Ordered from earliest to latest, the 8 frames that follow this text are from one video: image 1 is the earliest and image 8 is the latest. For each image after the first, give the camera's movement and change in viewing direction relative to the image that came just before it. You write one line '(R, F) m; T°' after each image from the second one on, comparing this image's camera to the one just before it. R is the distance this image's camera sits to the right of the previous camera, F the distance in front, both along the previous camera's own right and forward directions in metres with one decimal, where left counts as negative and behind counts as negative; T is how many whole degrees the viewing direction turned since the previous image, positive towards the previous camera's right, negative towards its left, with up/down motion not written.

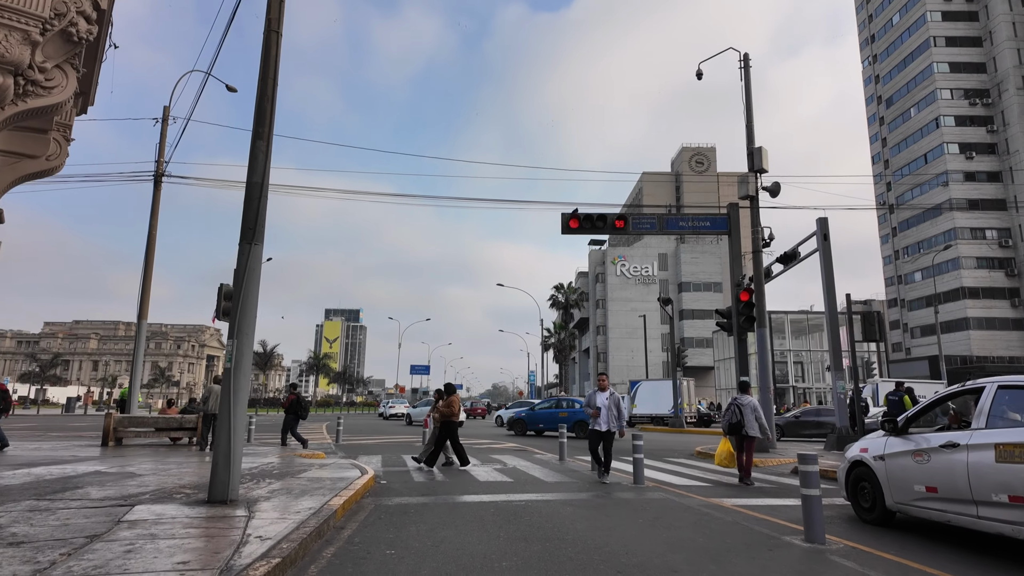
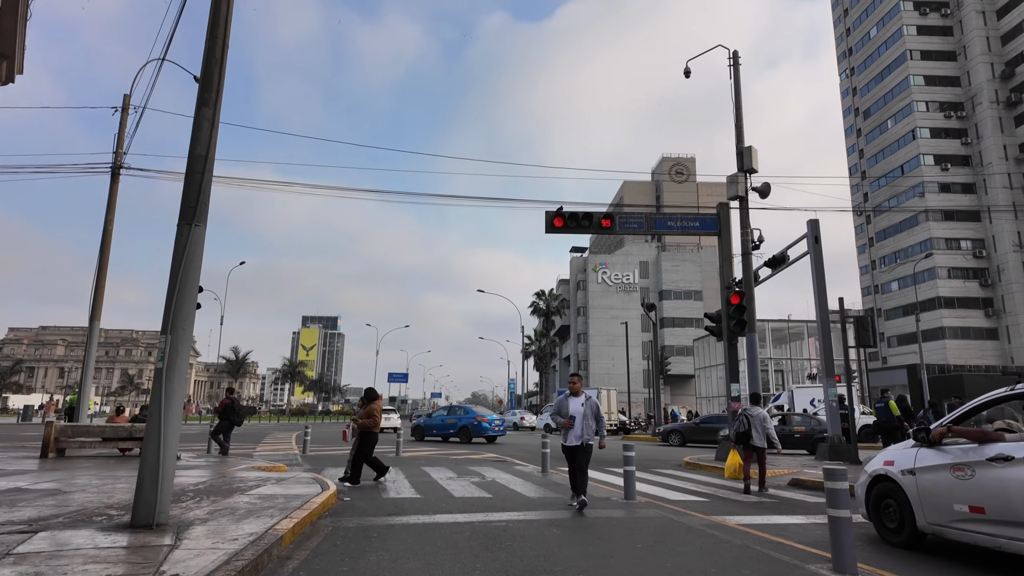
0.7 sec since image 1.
(0.0, +0.9) m; +2°
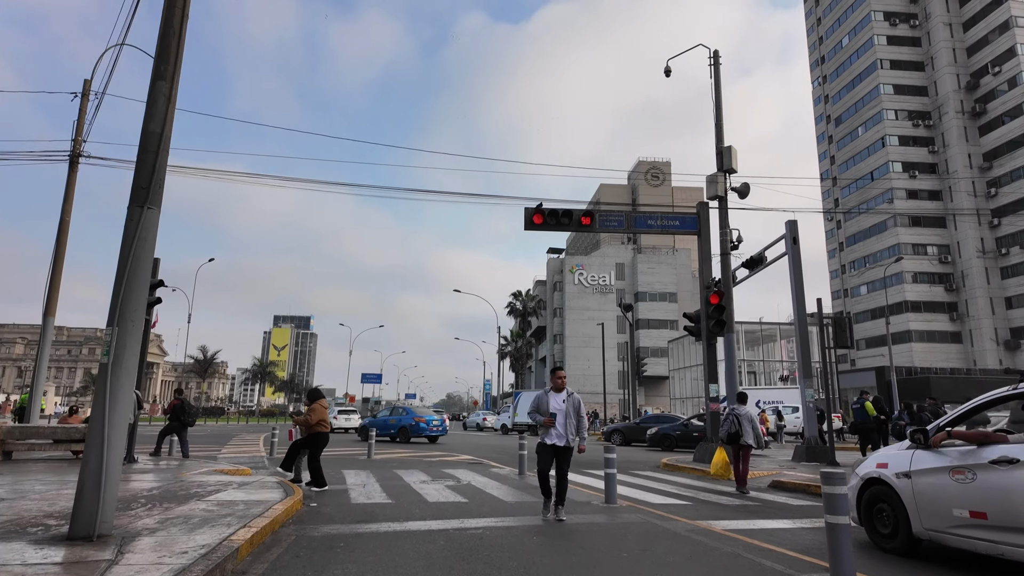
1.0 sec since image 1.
(0.0, +0.4) m; +2°
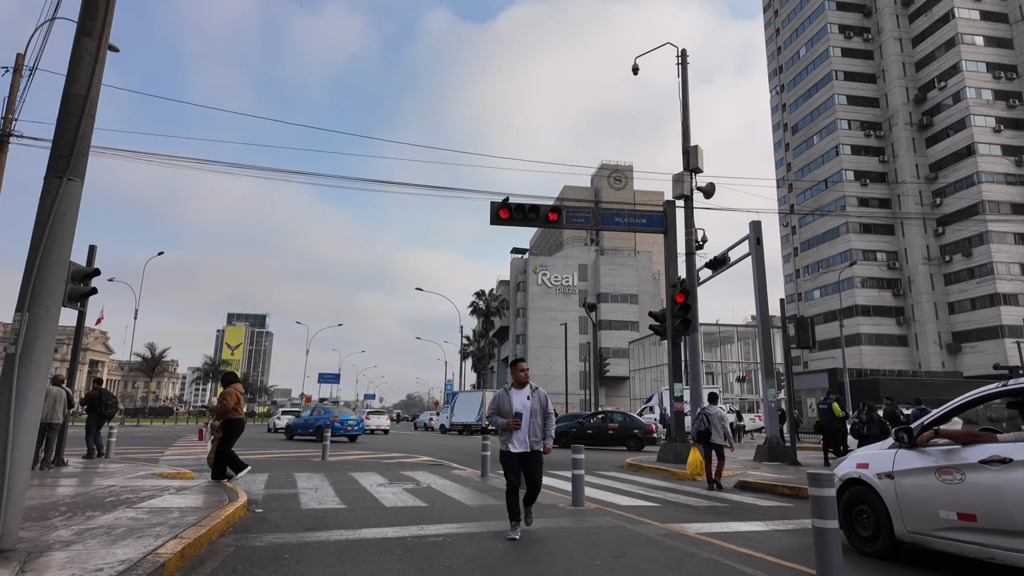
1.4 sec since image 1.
(0.0, +0.4) m; +4°
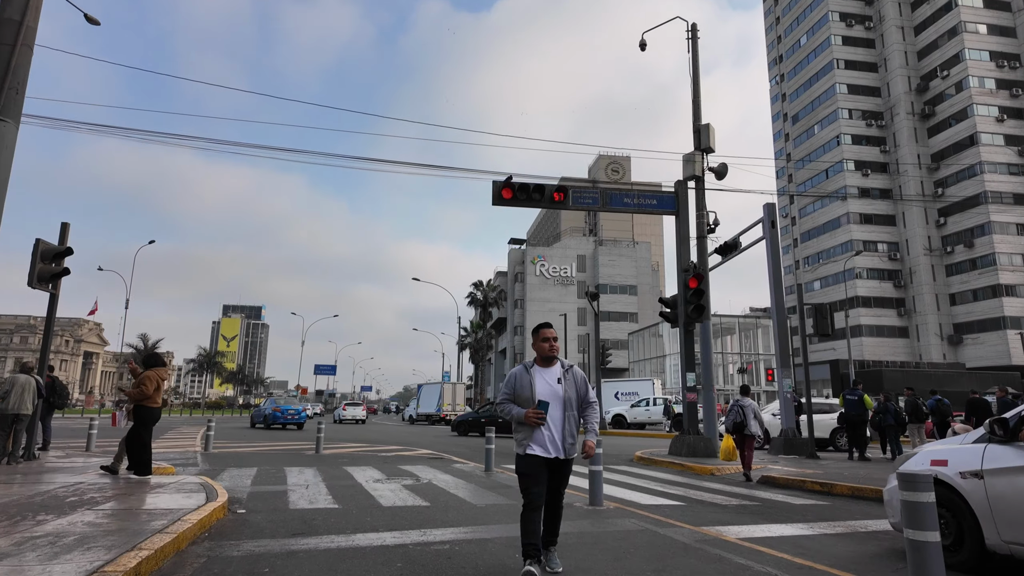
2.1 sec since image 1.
(-0.2, +0.8) m; 0°
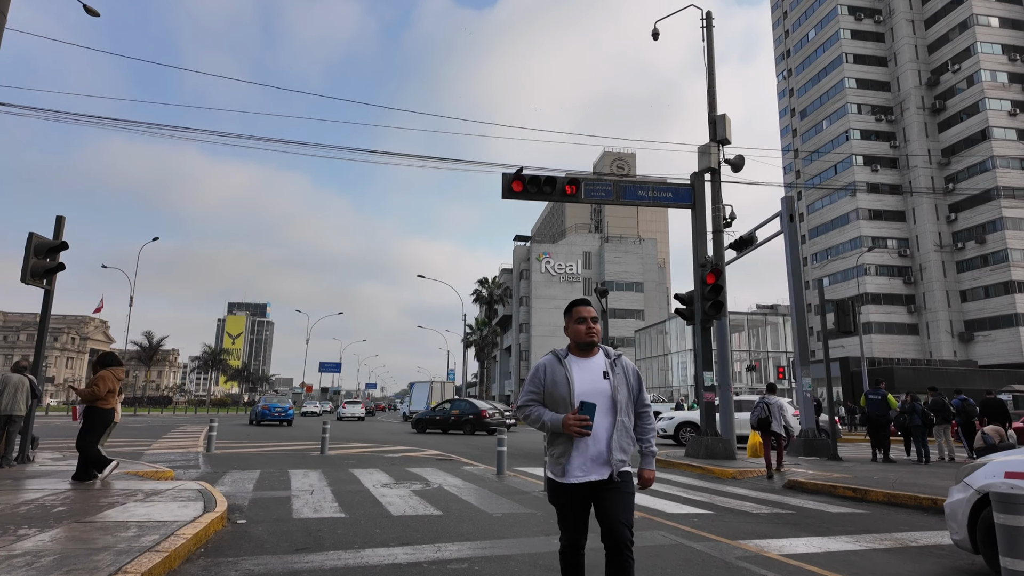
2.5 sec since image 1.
(-0.2, +0.5) m; 0°
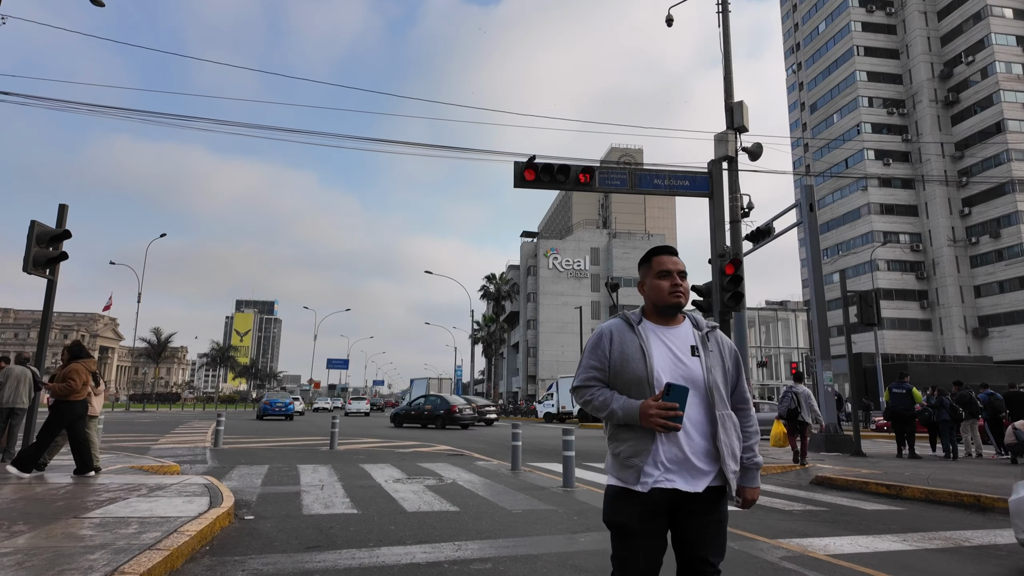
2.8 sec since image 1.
(-0.2, +0.4) m; -1°
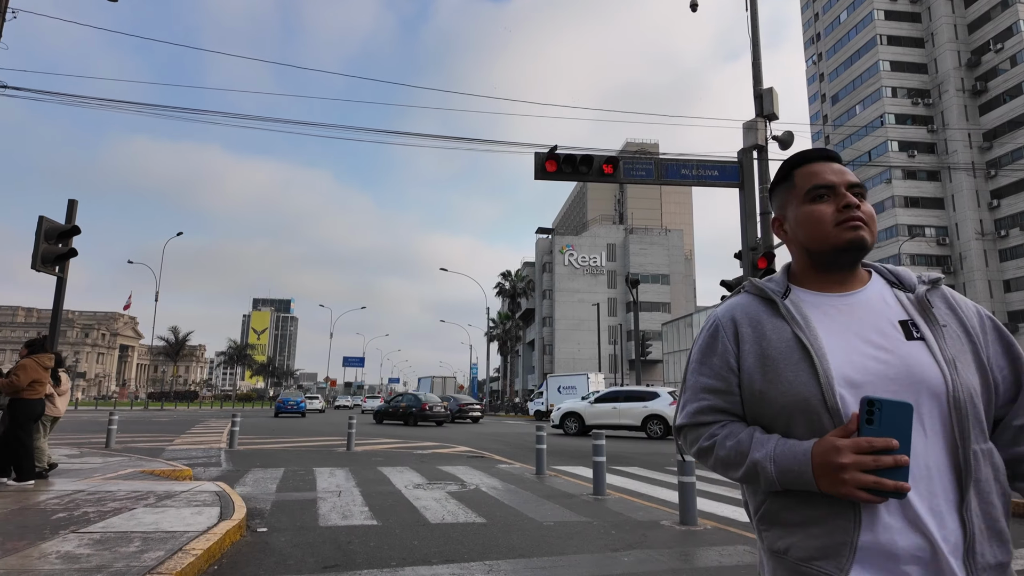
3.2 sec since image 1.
(-0.2, +0.5) m; -1°
